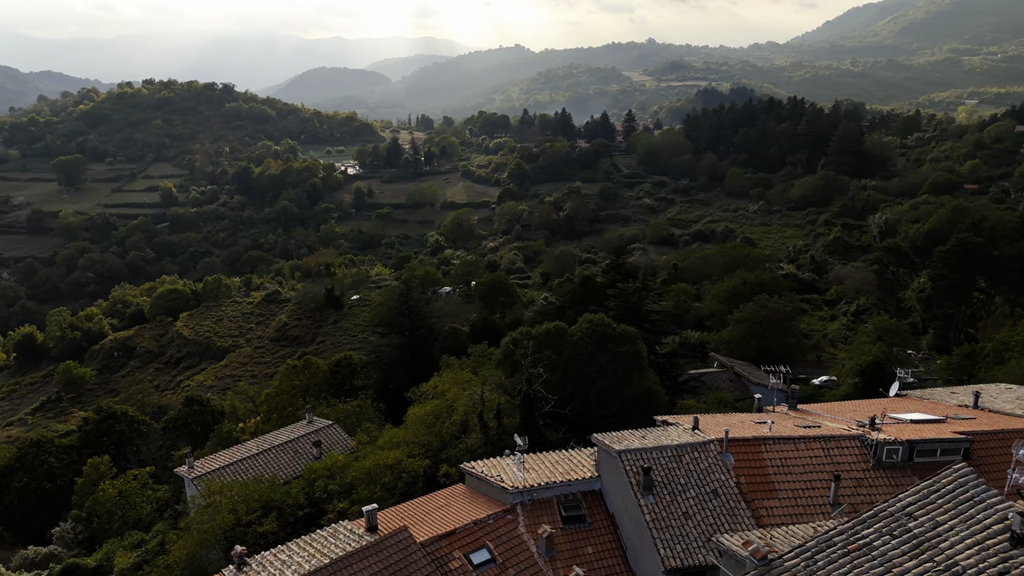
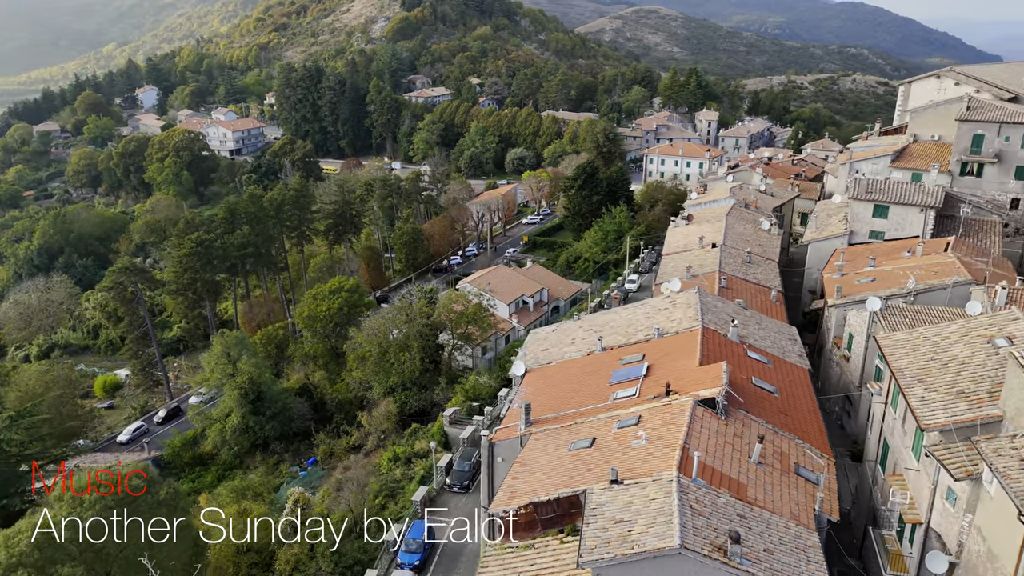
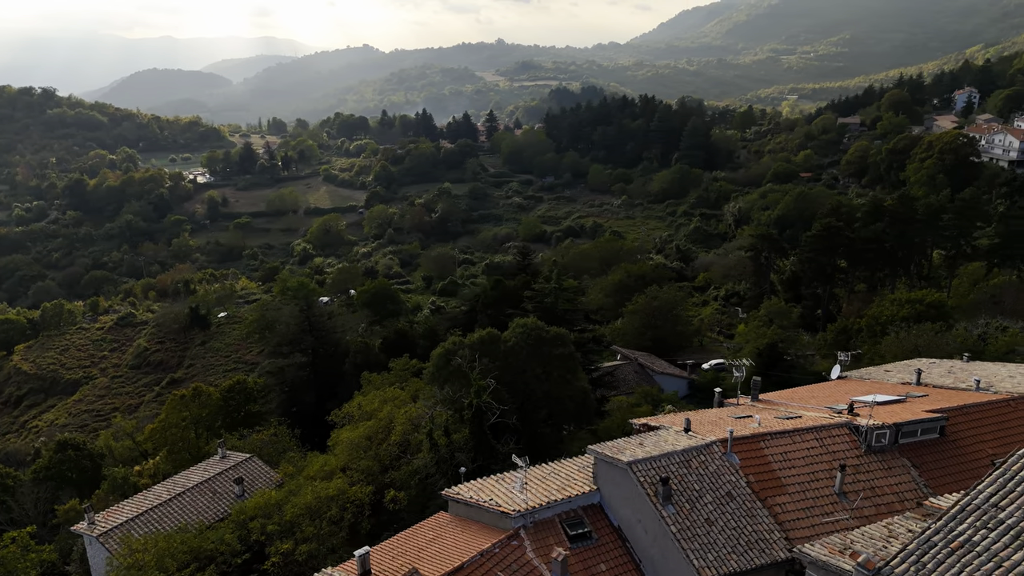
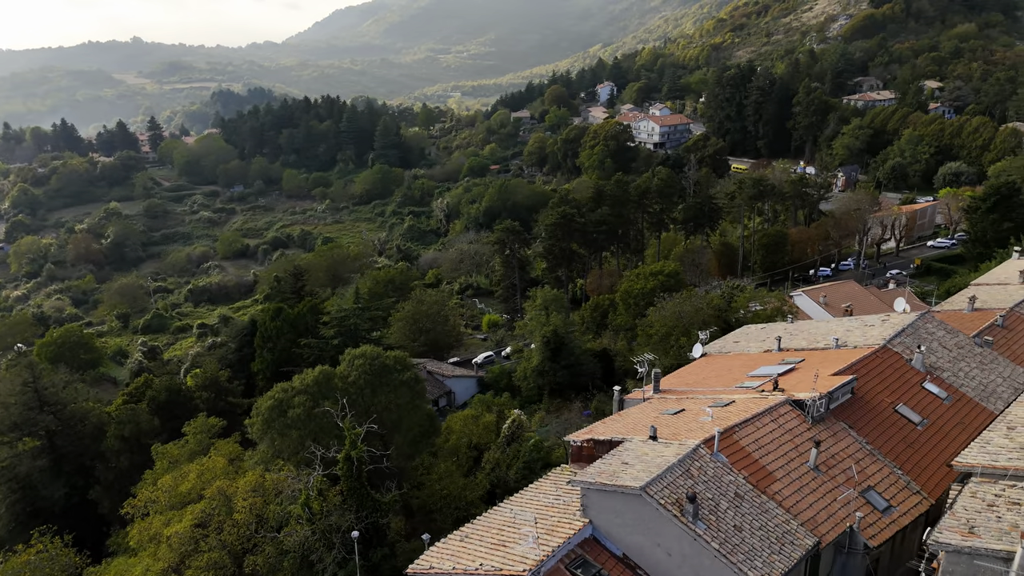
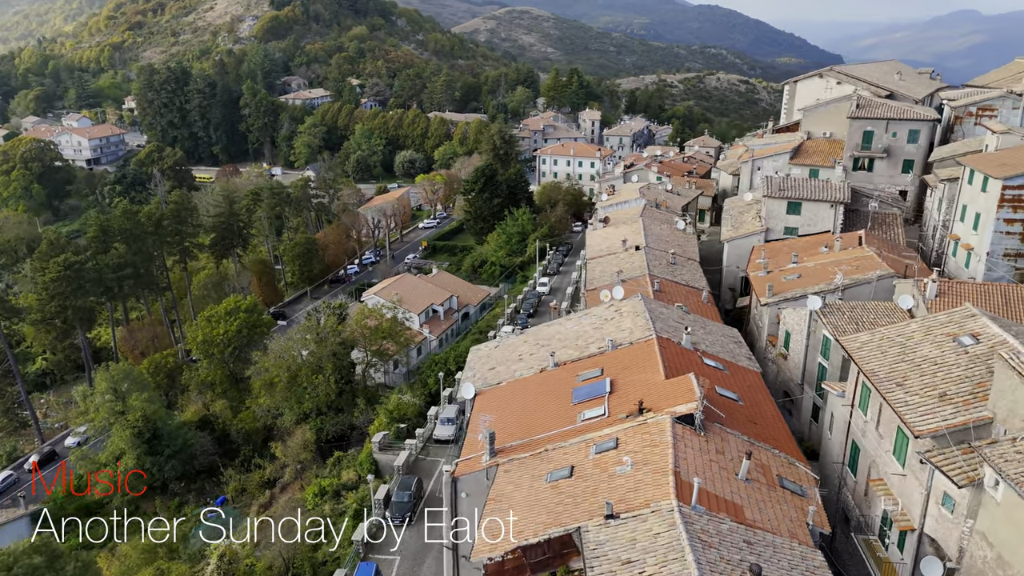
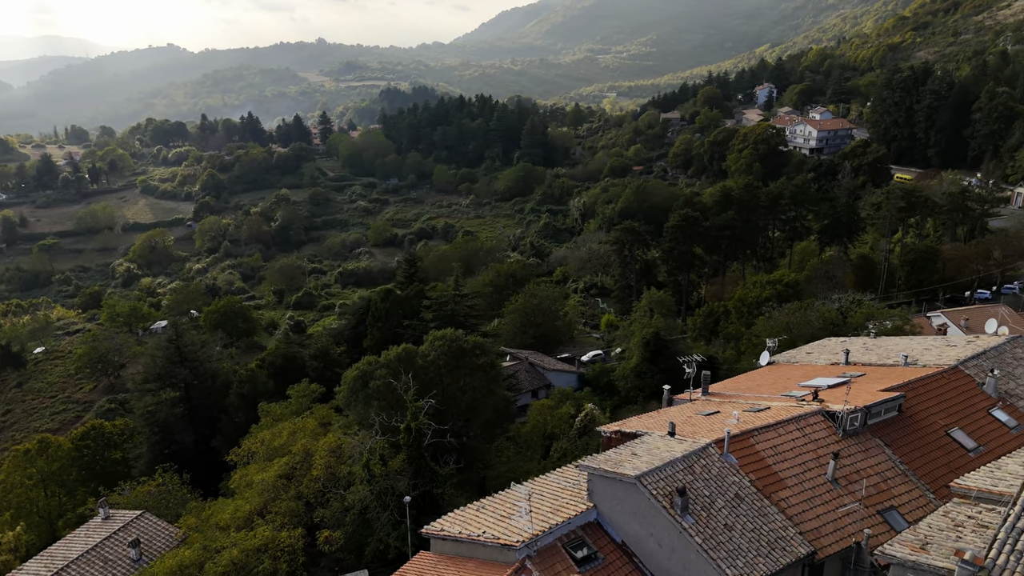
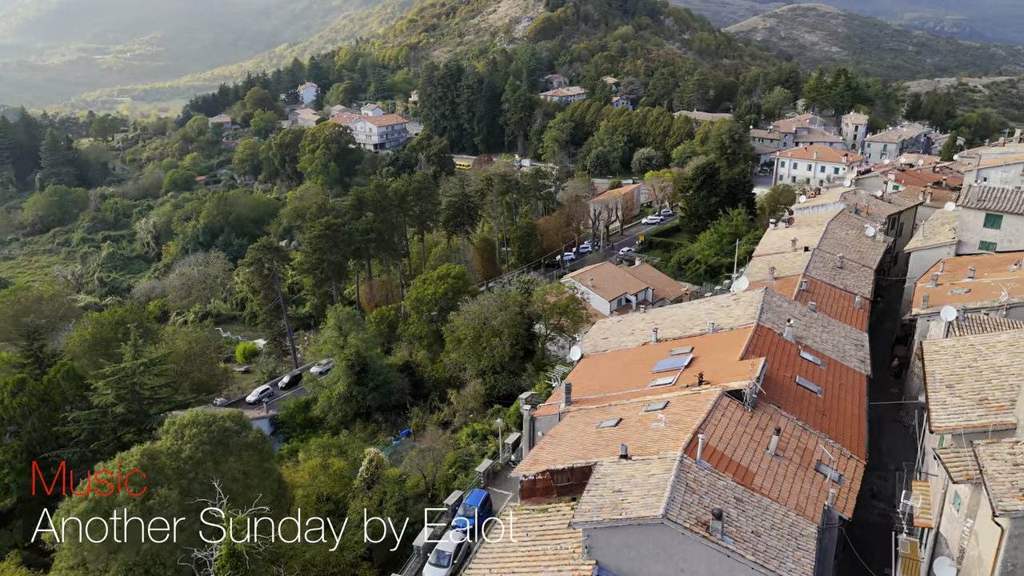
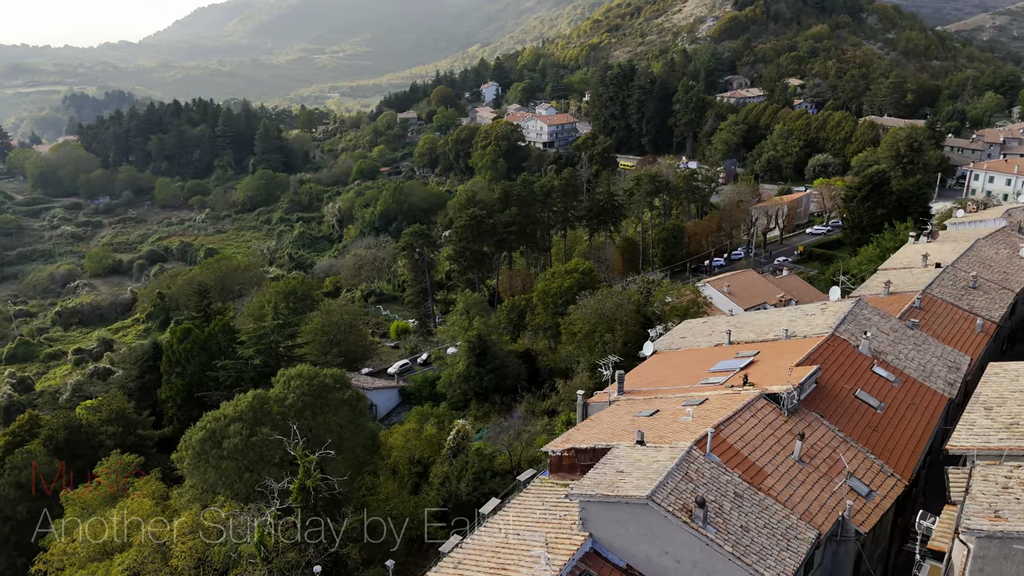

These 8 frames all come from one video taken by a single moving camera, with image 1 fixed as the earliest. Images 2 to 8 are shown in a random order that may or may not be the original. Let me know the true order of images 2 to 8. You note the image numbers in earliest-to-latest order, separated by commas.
3, 6, 4, 8, 7, 2, 5
